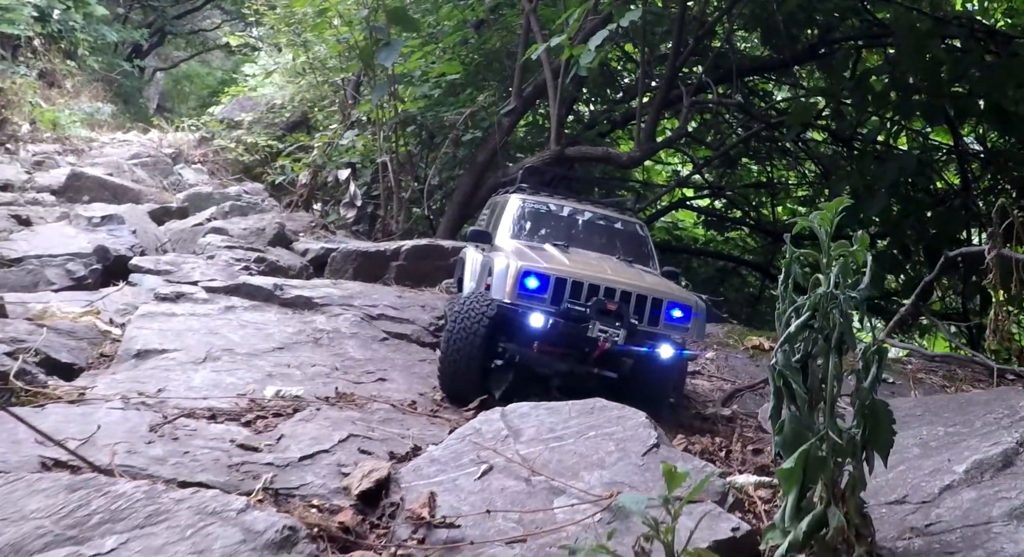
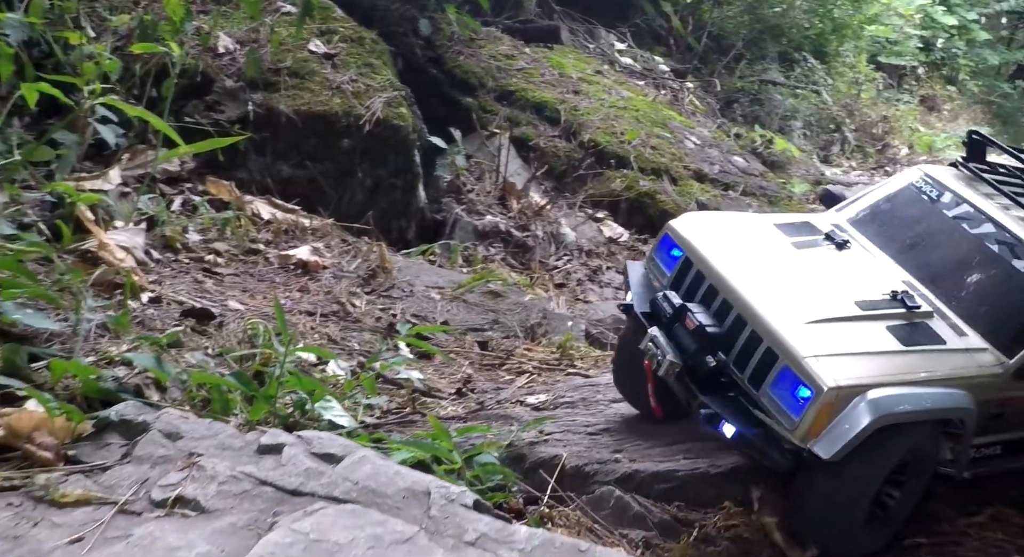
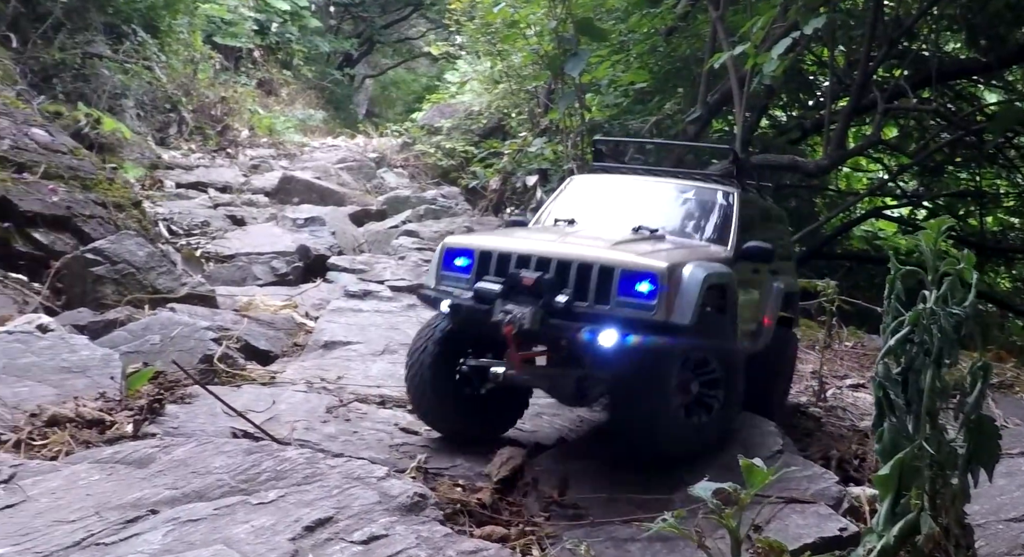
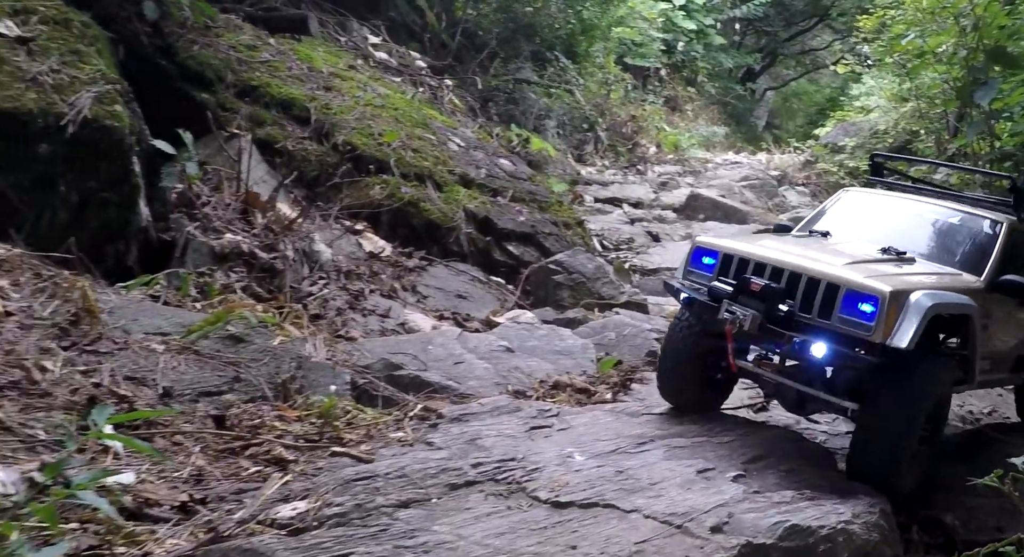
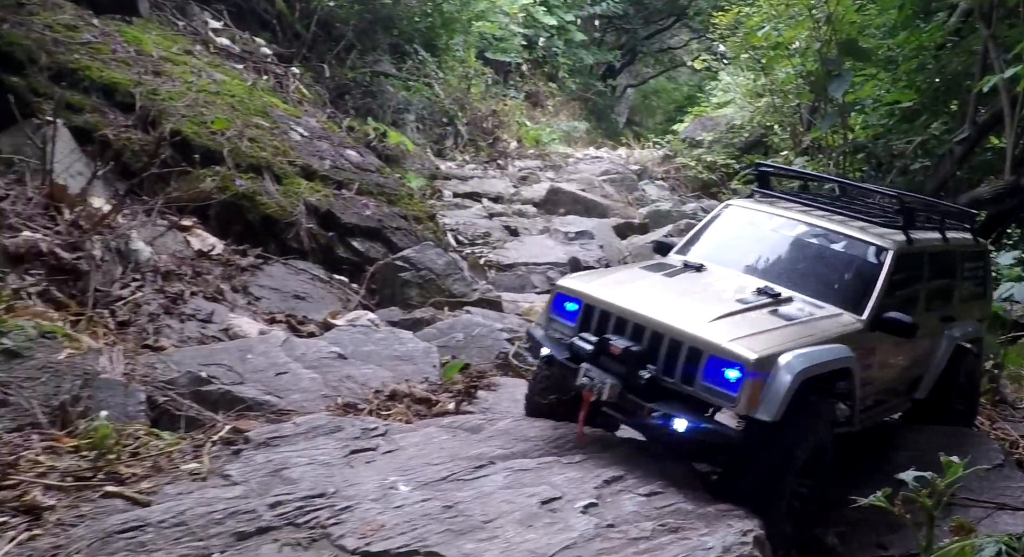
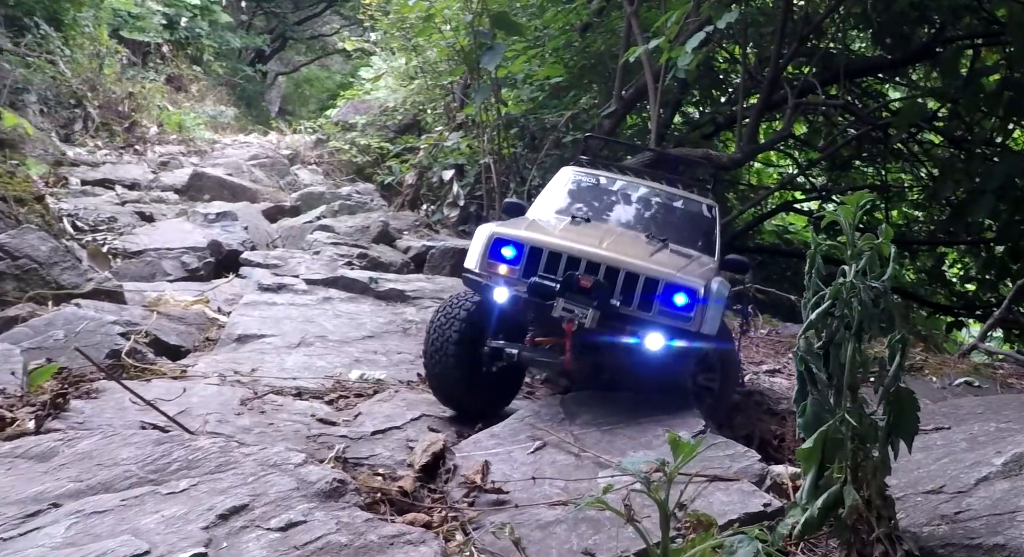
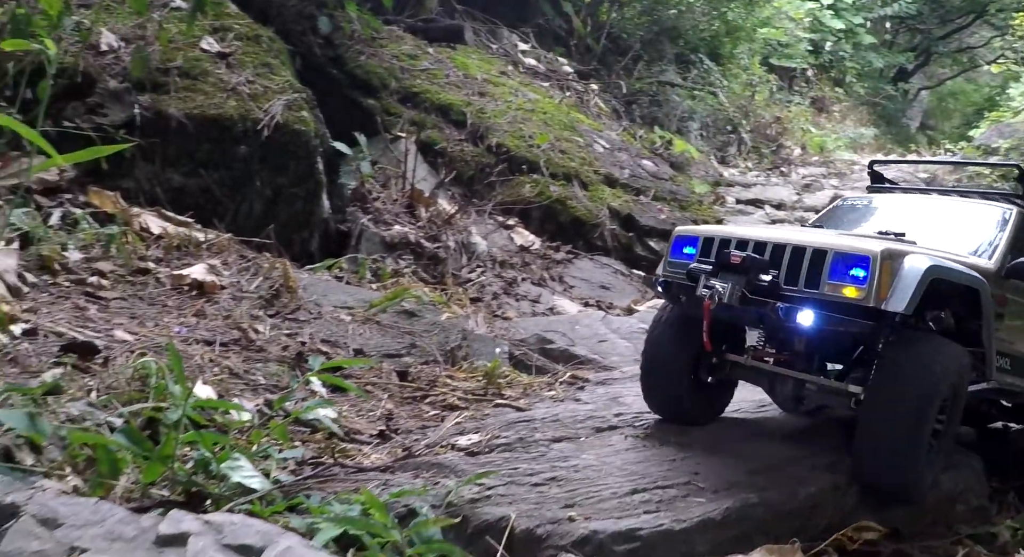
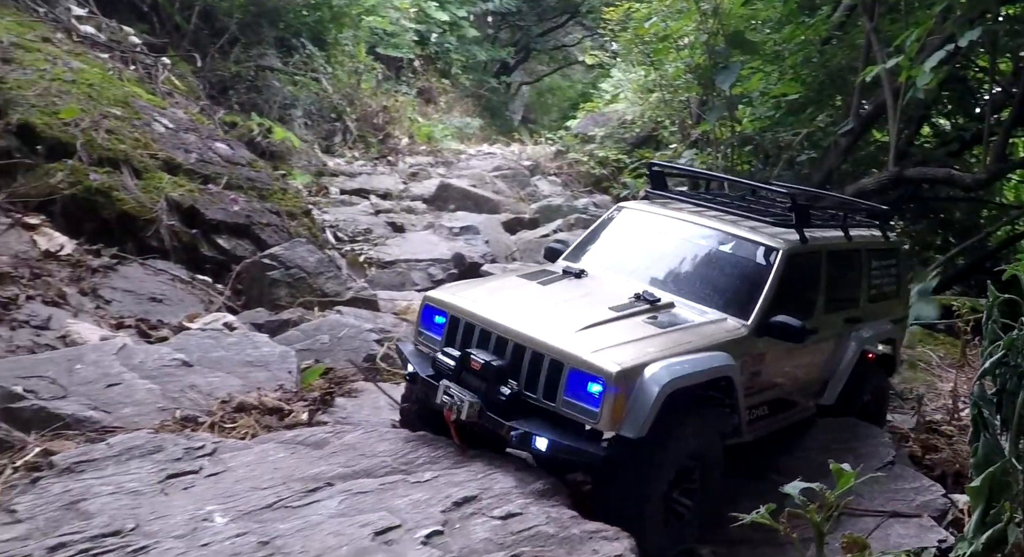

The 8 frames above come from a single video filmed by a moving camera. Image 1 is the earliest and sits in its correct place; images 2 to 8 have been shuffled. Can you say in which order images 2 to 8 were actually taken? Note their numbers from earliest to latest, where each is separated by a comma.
6, 3, 8, 5, 4, 7, 2
